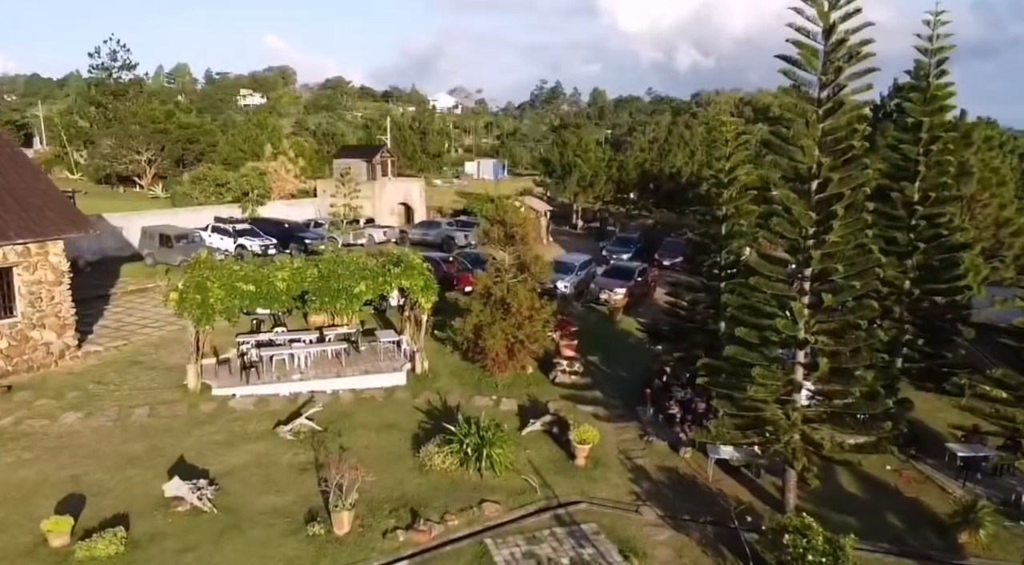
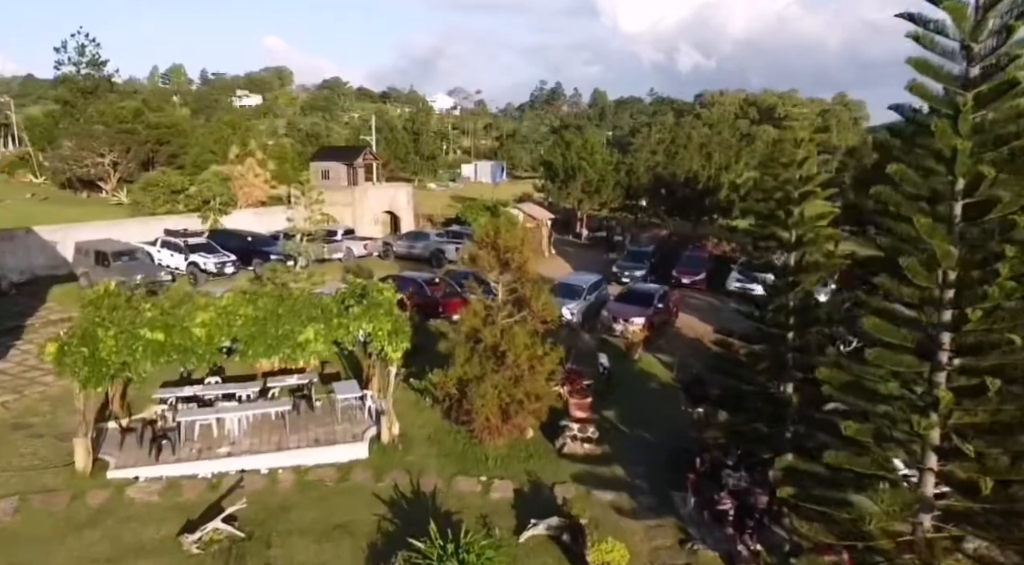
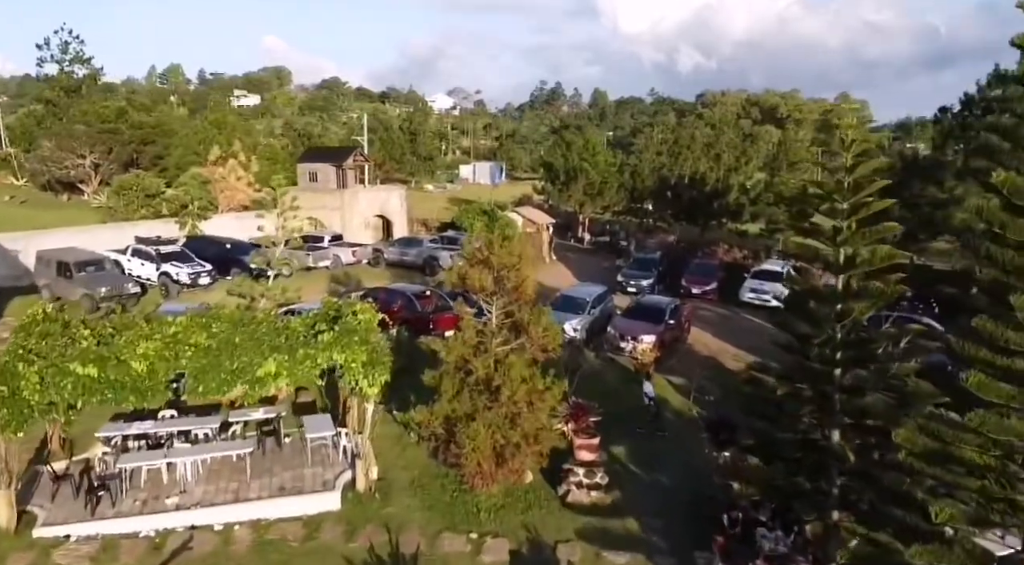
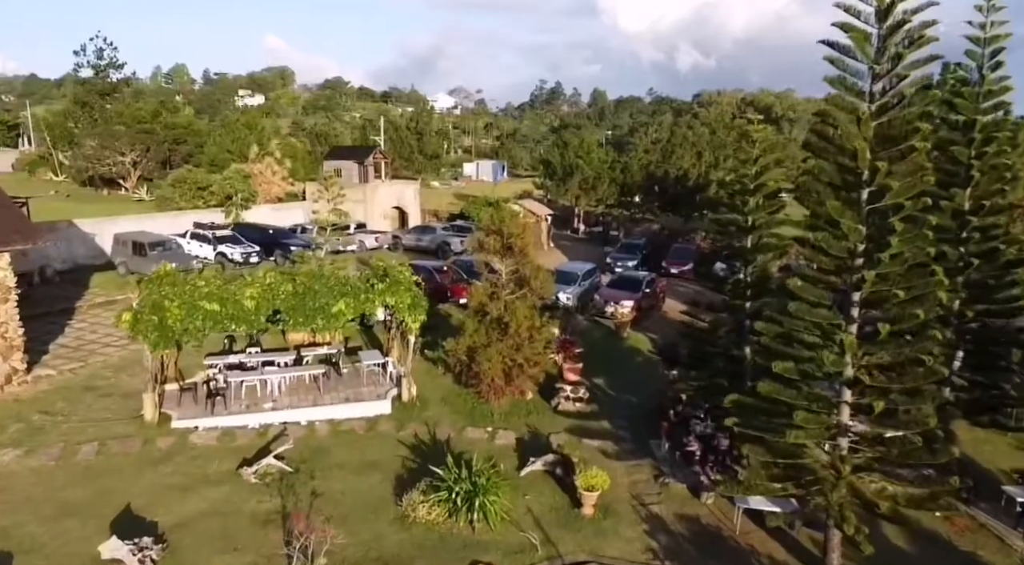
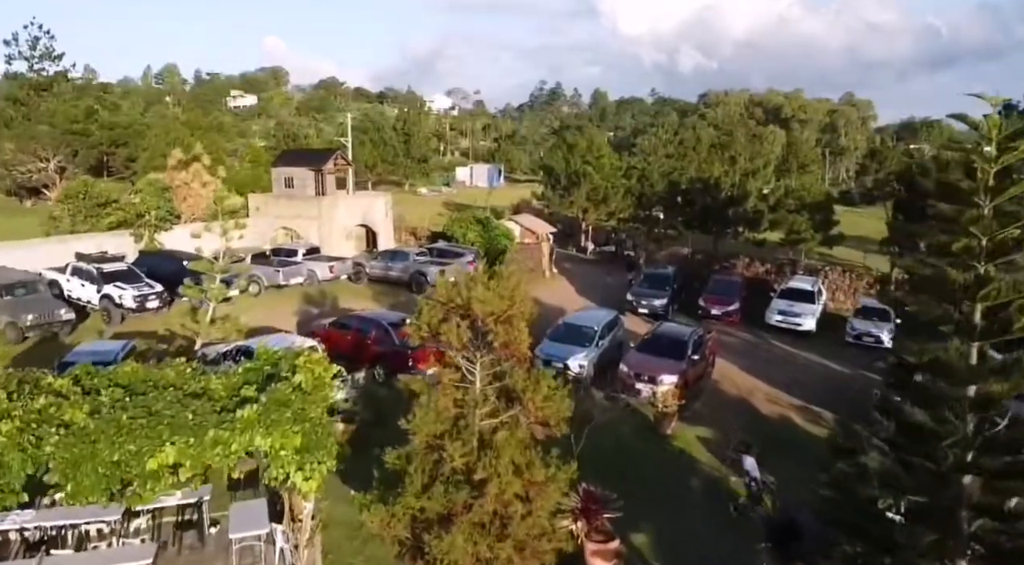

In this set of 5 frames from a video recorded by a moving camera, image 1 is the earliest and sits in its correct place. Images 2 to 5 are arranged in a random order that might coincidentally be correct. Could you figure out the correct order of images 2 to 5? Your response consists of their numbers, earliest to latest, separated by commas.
4, 2, 3, 5
